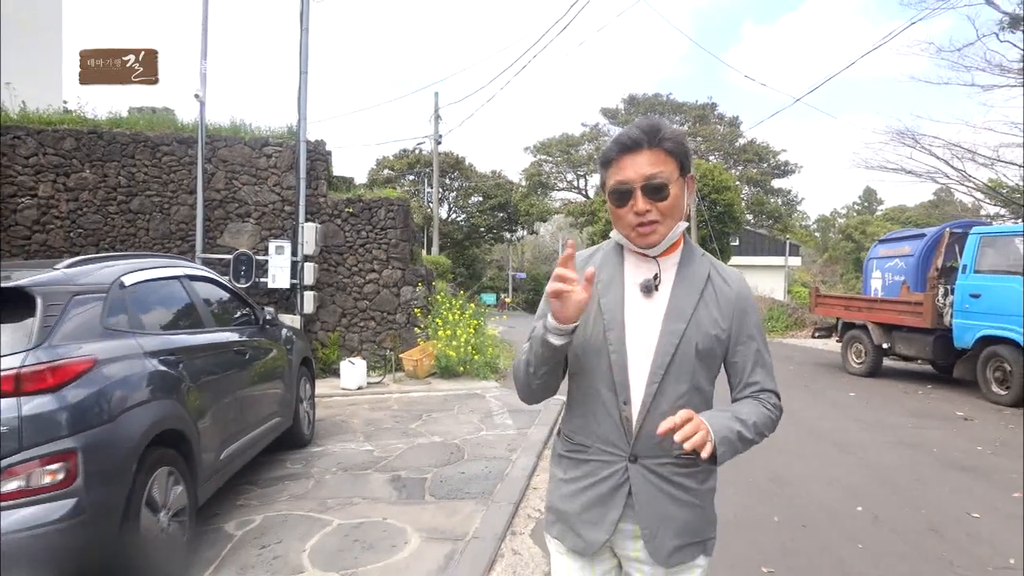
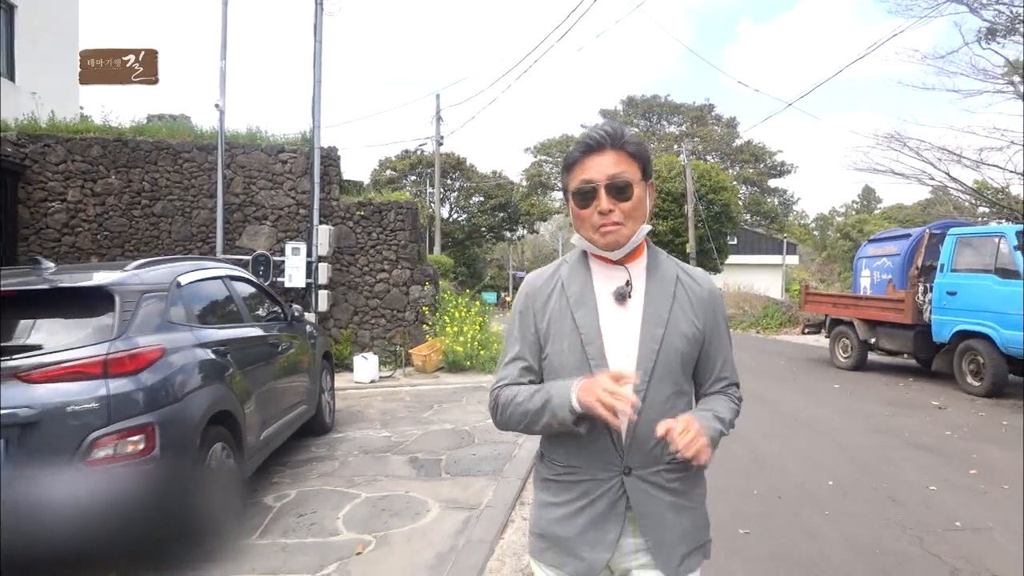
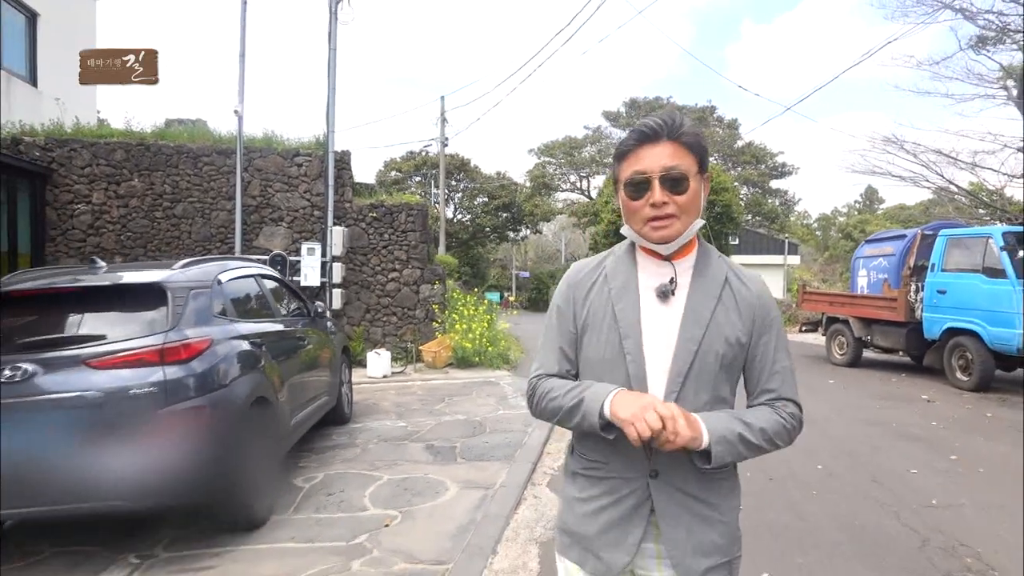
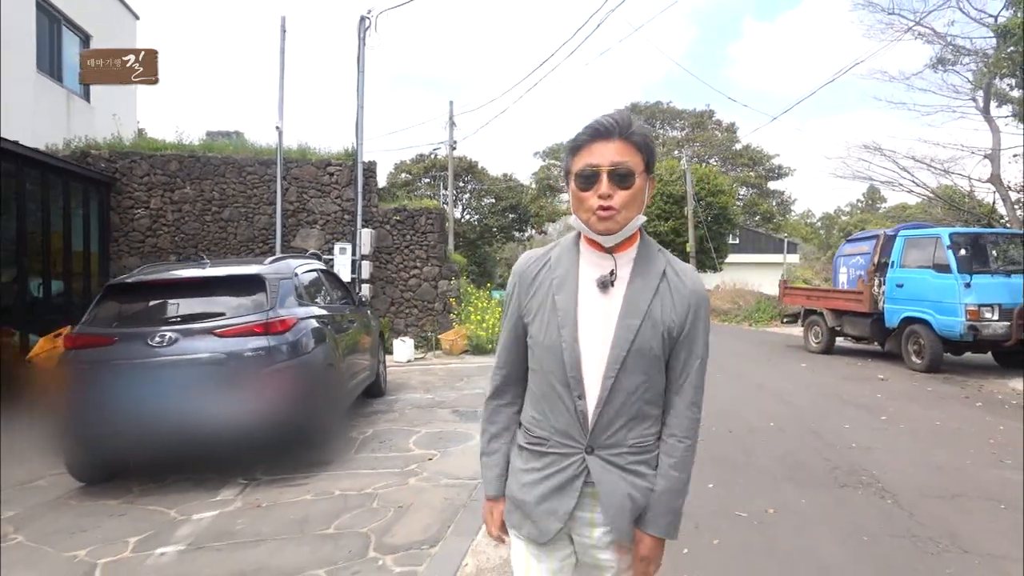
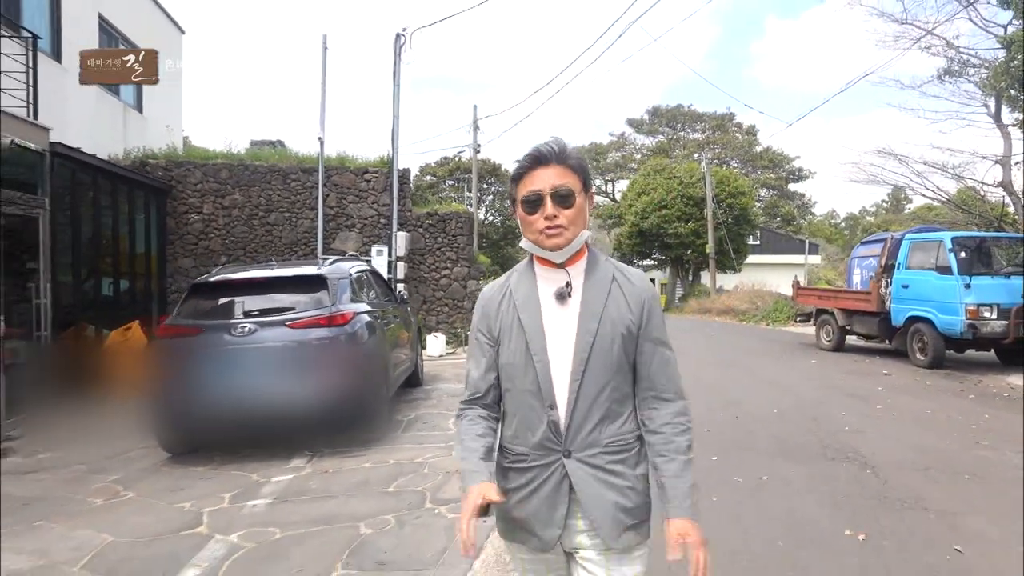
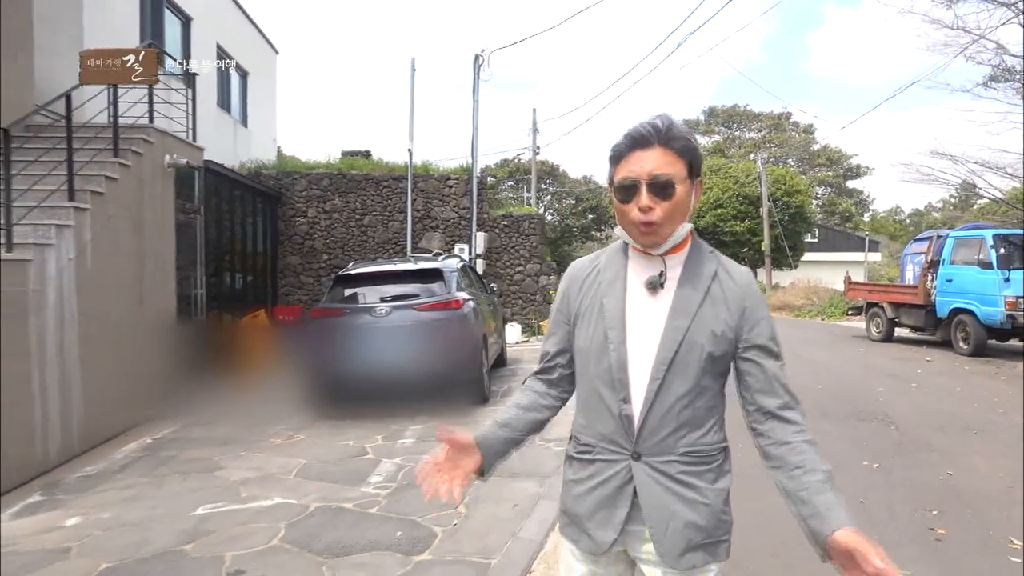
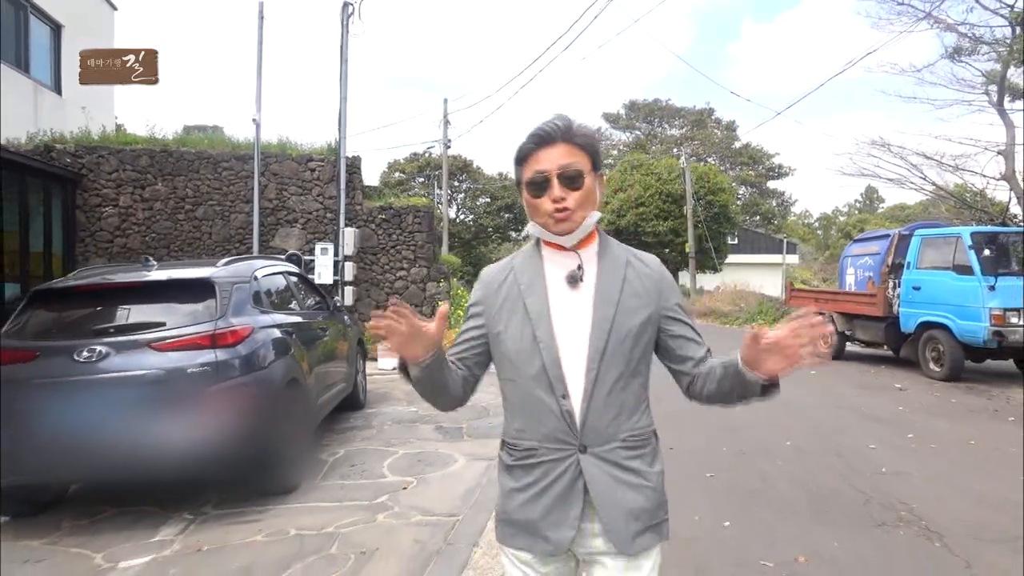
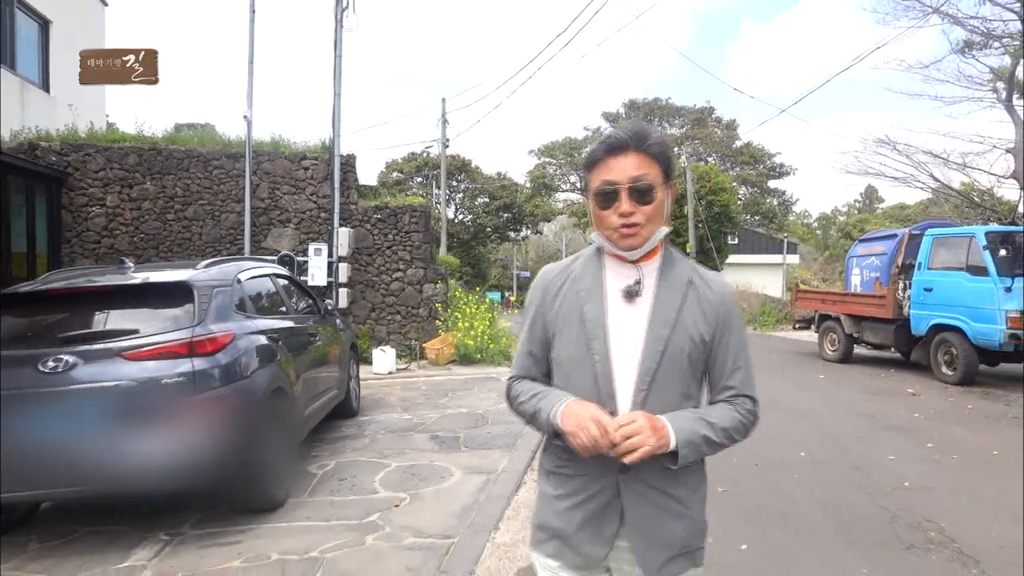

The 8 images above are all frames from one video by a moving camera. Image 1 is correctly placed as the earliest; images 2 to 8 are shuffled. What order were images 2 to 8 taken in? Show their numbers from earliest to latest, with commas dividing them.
2, 3, 8, 7, 4, 5, 6
